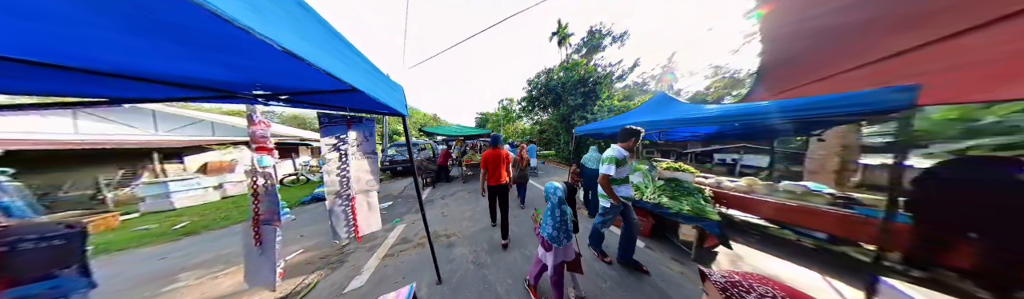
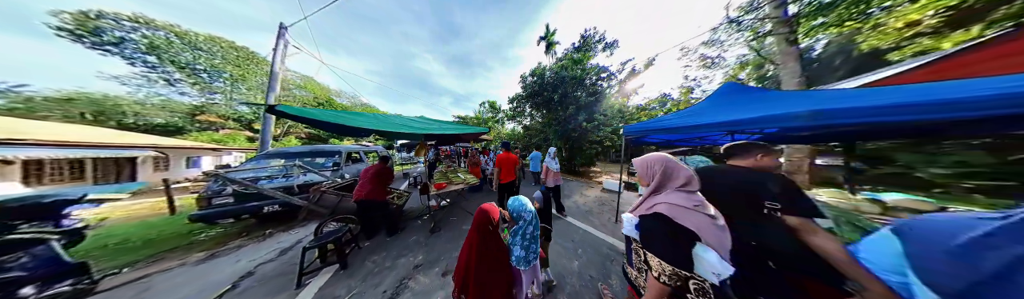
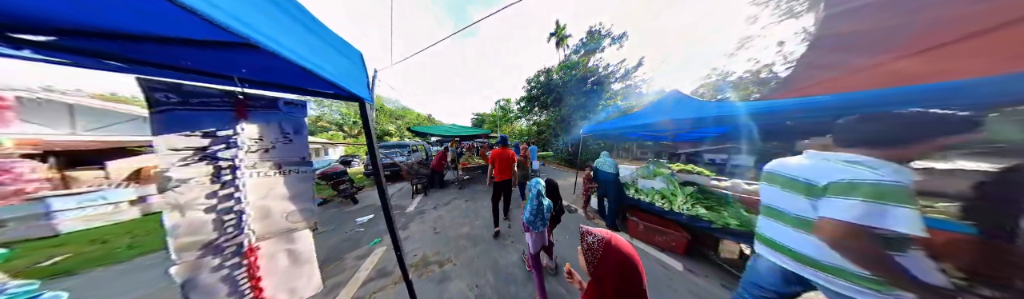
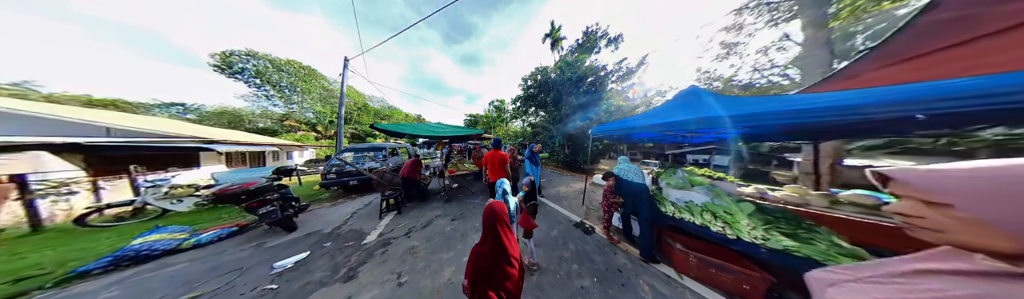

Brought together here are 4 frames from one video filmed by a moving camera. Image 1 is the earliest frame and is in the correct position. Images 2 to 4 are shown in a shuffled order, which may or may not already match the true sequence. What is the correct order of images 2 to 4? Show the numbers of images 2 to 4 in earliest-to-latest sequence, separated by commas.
3, 4, 2
